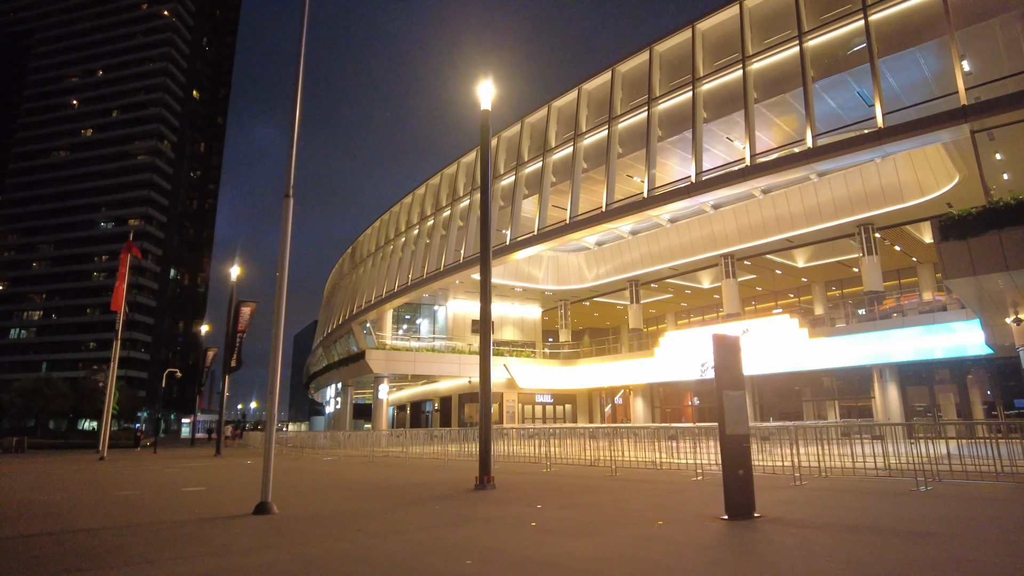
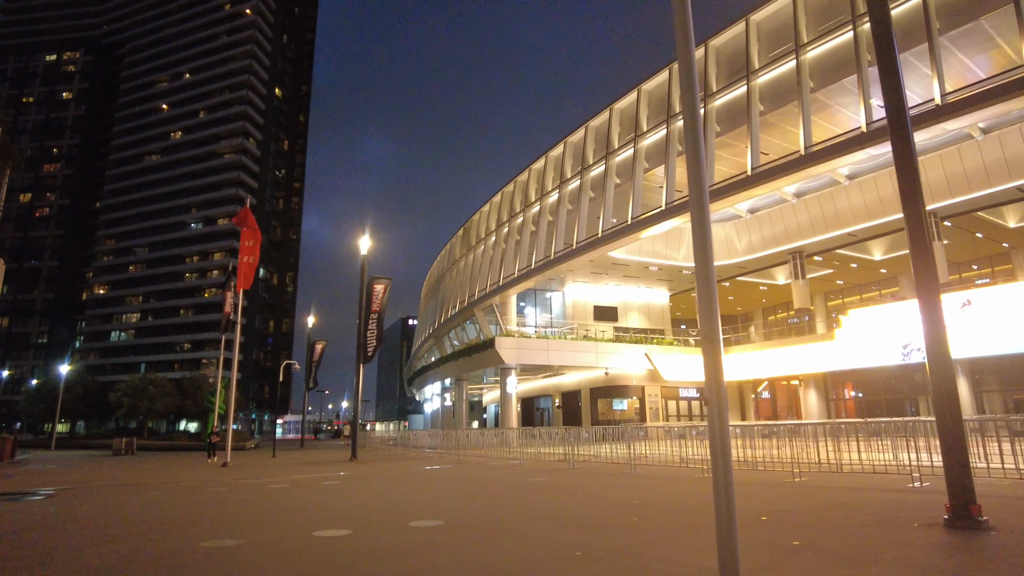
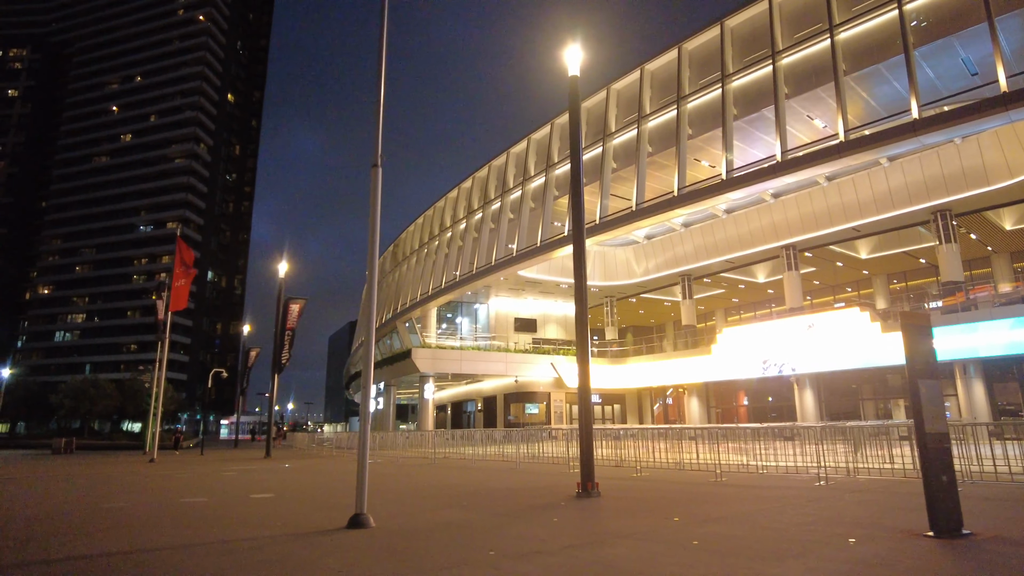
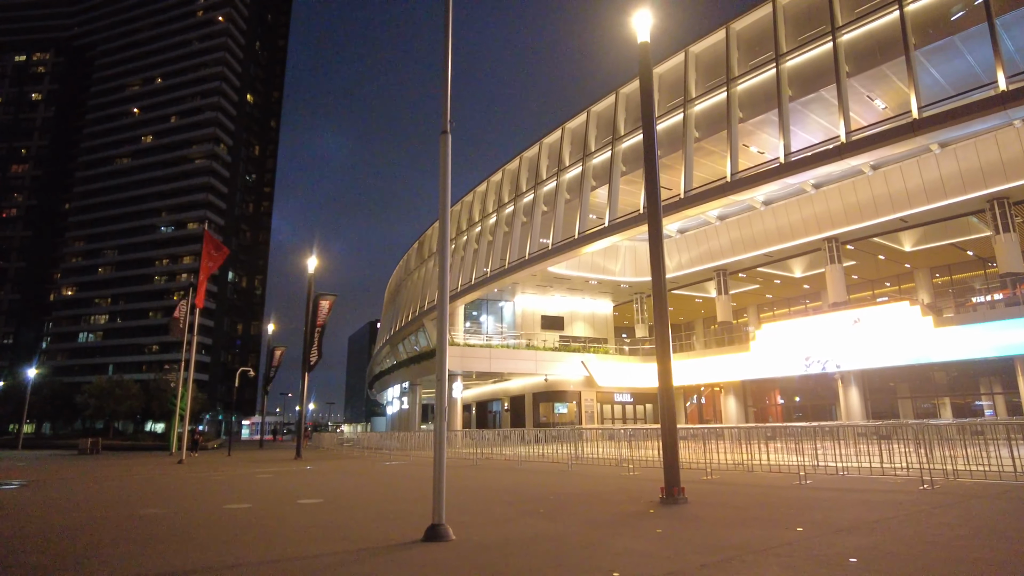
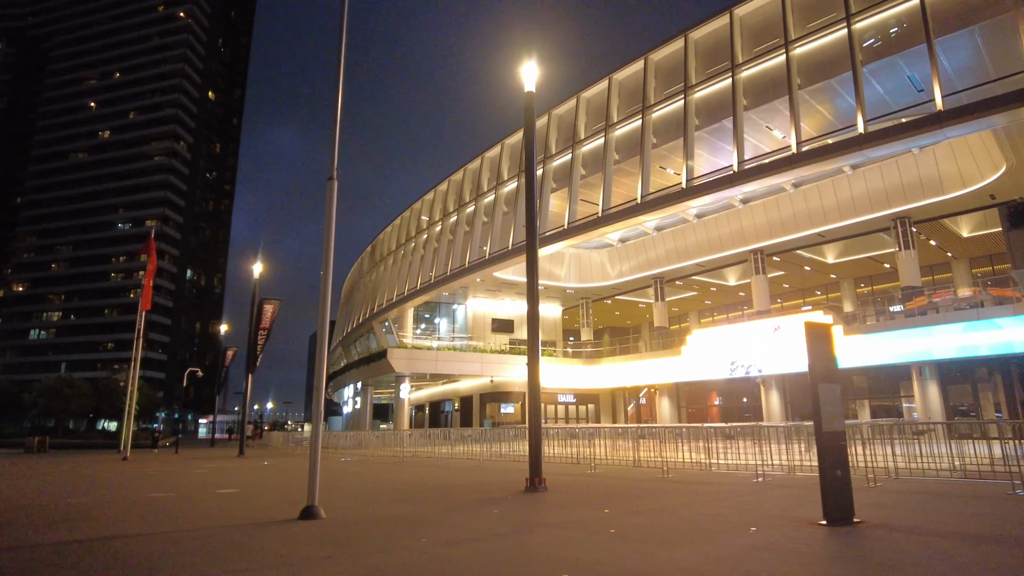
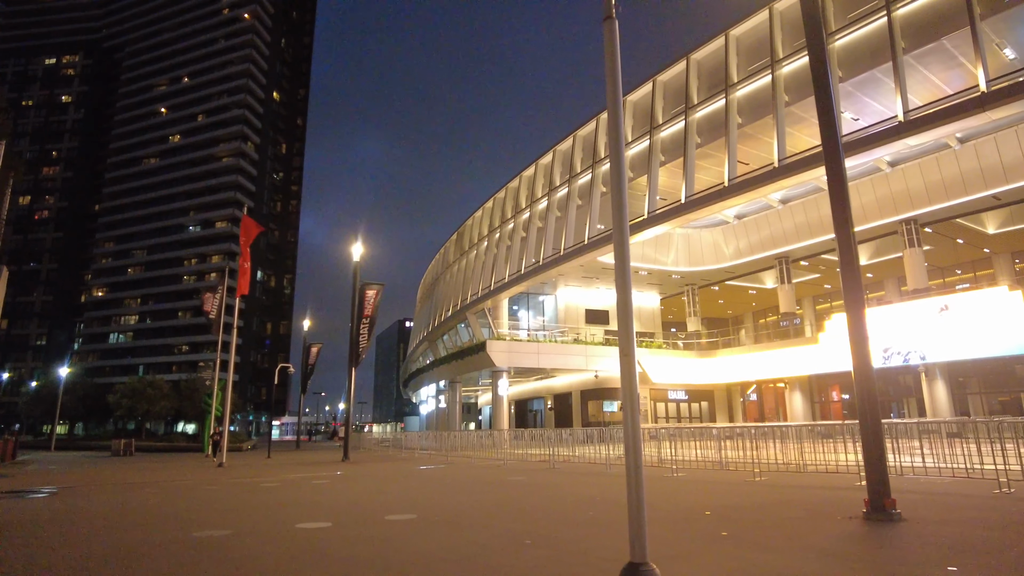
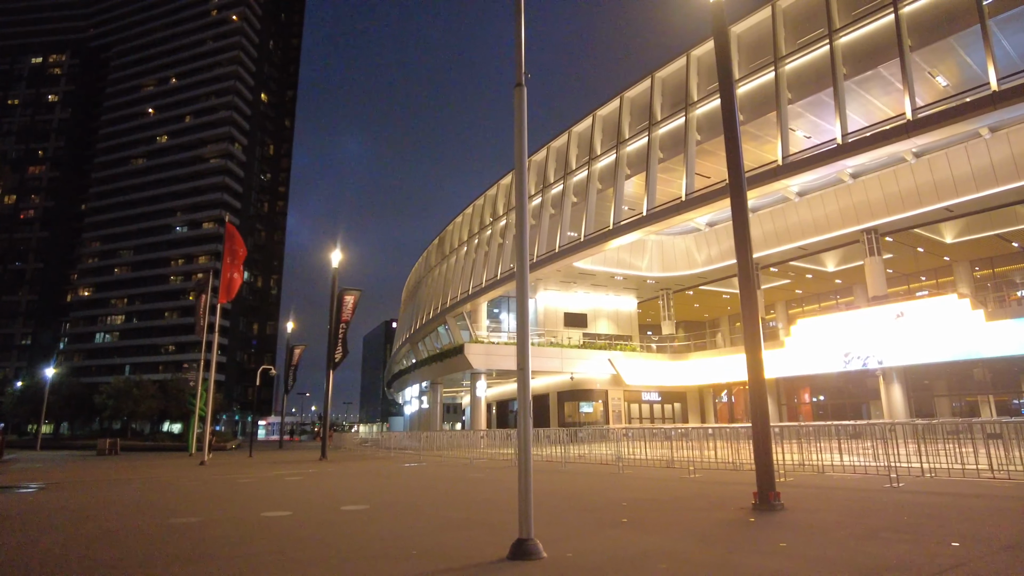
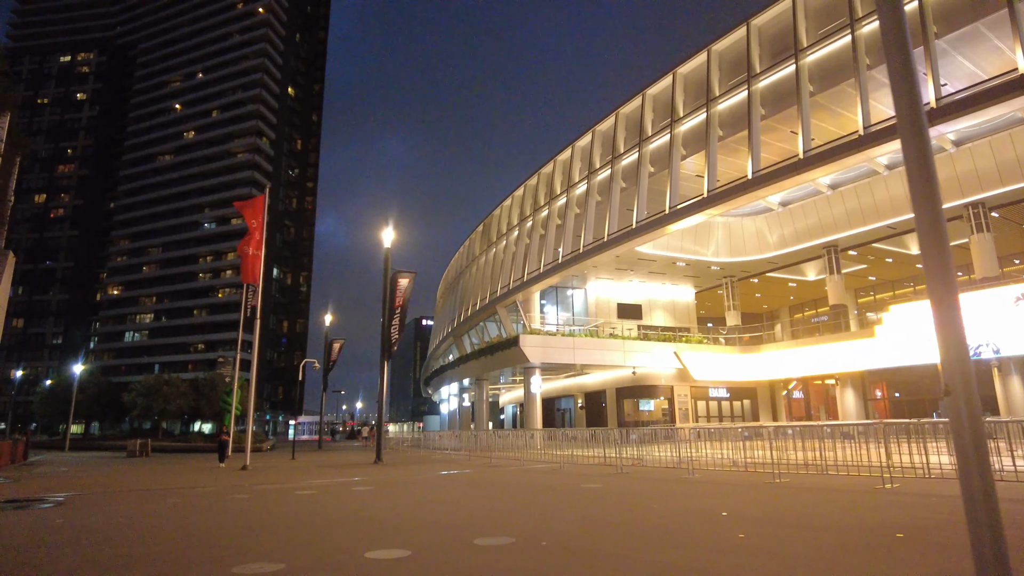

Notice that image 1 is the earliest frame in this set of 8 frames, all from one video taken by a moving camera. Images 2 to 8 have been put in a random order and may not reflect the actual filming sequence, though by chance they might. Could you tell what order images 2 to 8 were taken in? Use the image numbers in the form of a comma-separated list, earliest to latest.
5, 3, 4, 7, 6, 2, 8
